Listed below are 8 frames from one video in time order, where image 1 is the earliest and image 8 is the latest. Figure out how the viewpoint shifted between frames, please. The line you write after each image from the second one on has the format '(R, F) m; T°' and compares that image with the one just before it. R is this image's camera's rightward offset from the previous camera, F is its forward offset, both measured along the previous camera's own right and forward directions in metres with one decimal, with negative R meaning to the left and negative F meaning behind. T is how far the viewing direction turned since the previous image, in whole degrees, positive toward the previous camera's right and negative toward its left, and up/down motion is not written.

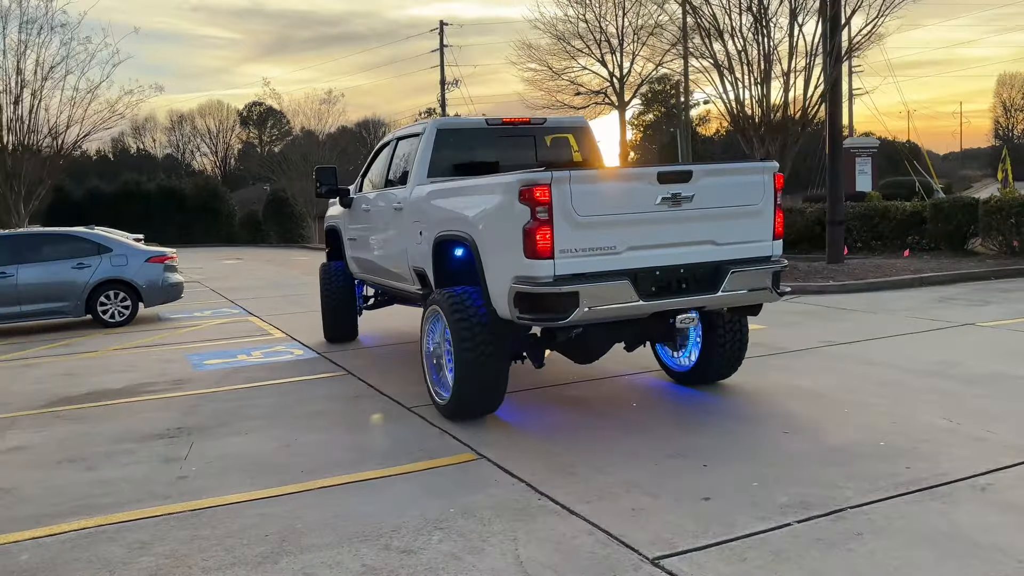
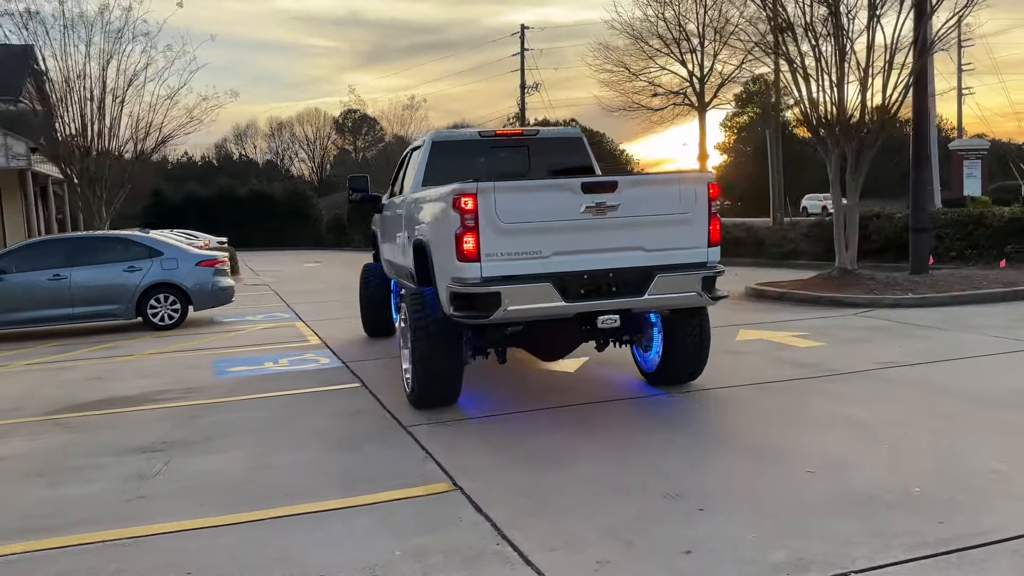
(+0.5, +0.5) m; -6°
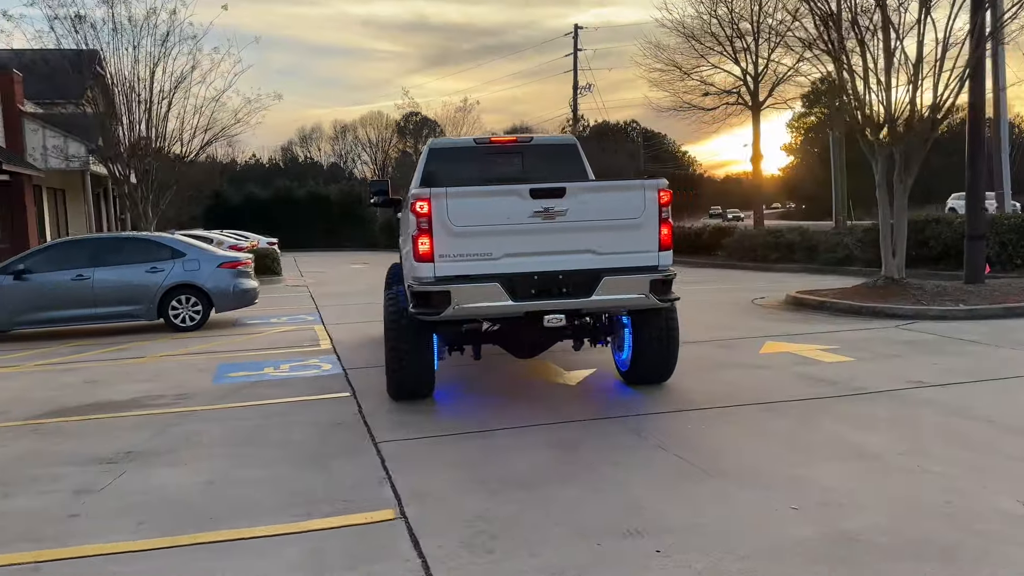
(+0.5, +0.4) m; -4°
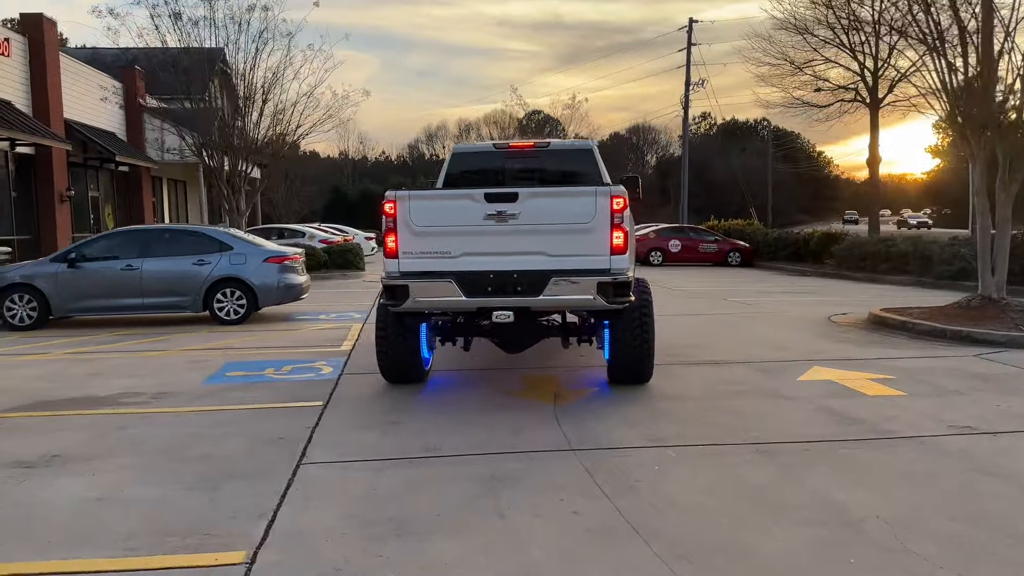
(+1.0, +0.6) m; -8°
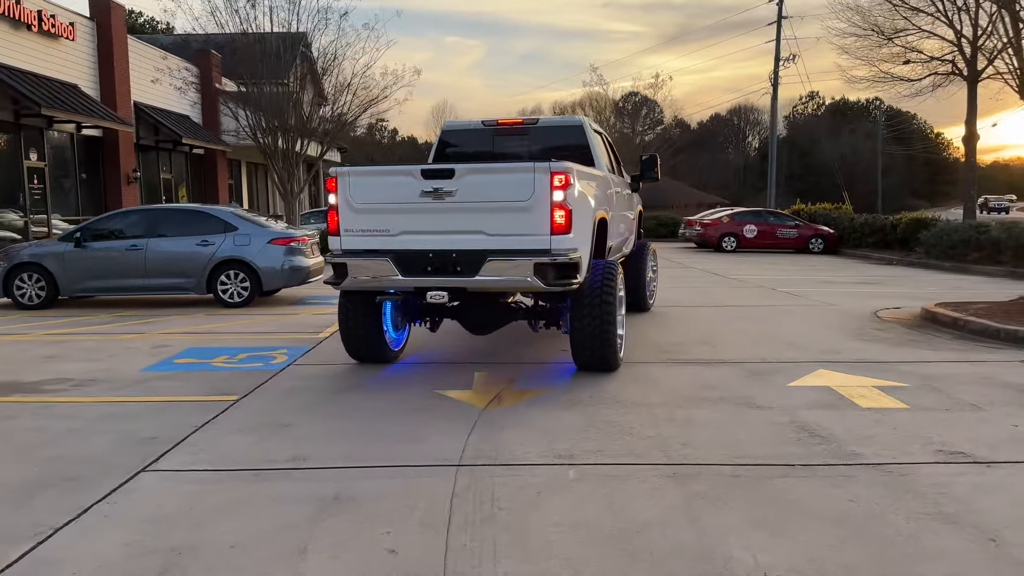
(+1.1, +0.7) m; -7°
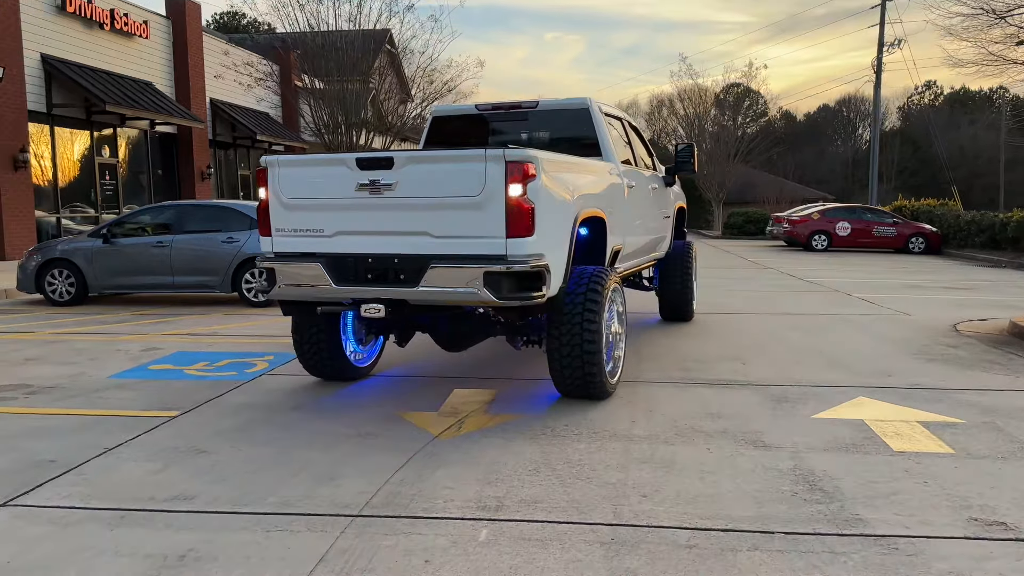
(+0.7, +0.8) m; -7°
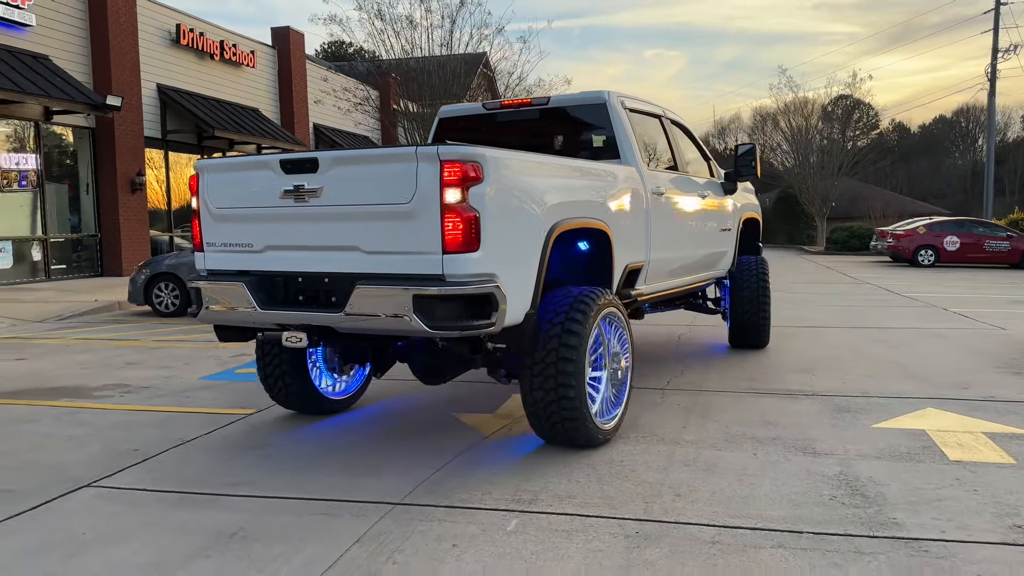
(+0.3, -0.1) m; -7°
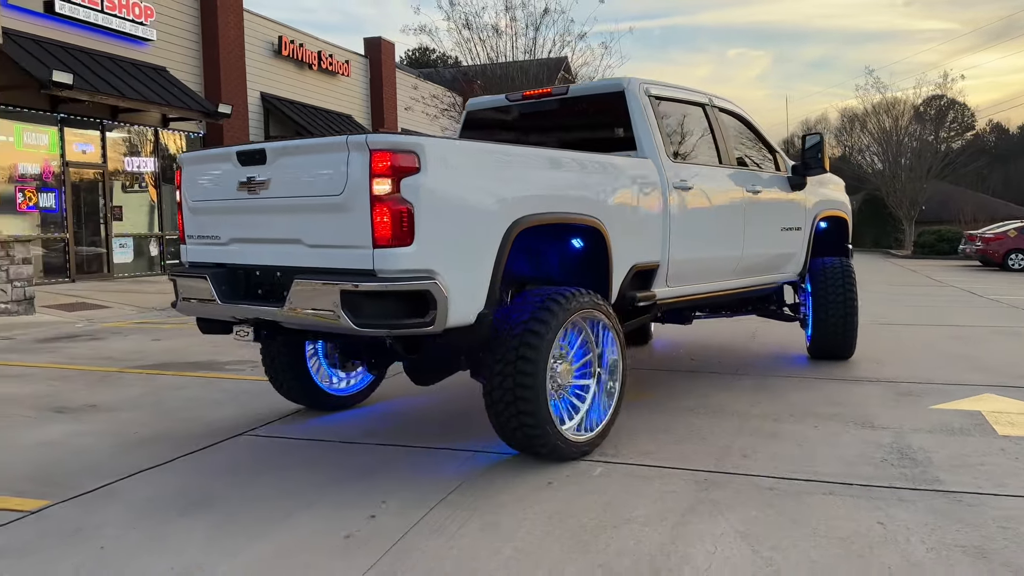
(-0.1, -0.6) m; -5°
